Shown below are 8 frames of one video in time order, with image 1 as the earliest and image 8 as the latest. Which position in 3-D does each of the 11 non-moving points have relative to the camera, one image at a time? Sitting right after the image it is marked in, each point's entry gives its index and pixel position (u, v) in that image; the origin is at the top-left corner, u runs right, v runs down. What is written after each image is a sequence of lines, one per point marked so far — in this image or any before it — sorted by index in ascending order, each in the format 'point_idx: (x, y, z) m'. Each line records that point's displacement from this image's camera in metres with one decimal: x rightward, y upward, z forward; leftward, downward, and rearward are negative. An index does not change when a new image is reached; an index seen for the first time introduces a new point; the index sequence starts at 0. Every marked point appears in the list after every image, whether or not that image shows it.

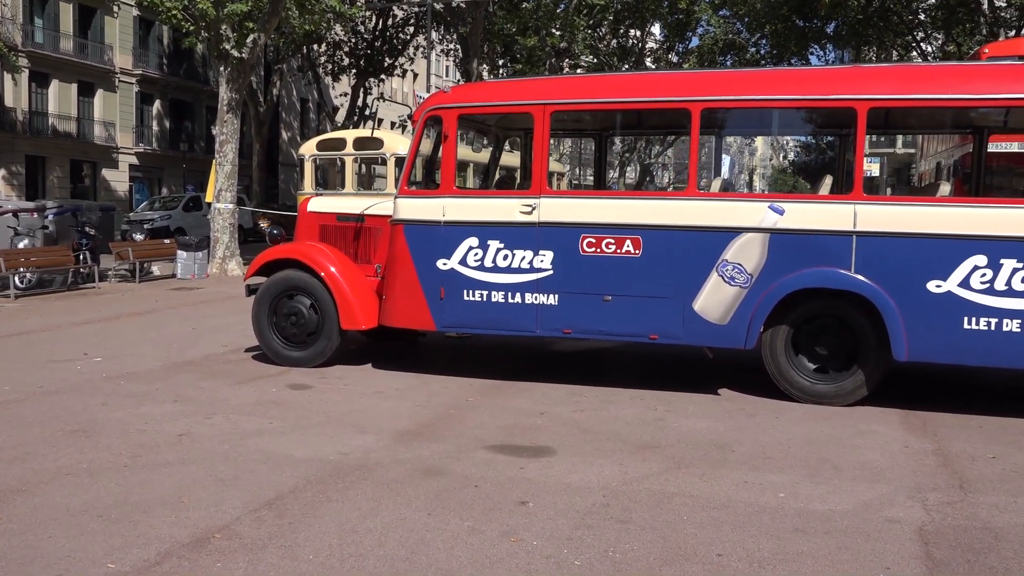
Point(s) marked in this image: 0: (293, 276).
0: (-2.2, +0.1, +8.5) m
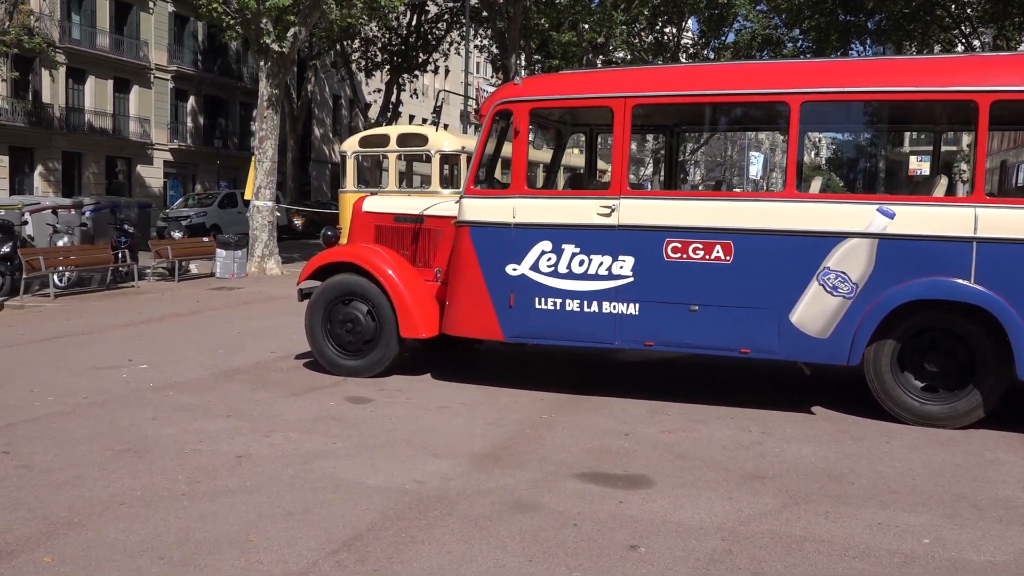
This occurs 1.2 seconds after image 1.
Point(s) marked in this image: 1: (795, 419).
0: (-1.5, +0.1, +8.0) m
1: (+2.1, -1.0, +6.6) m
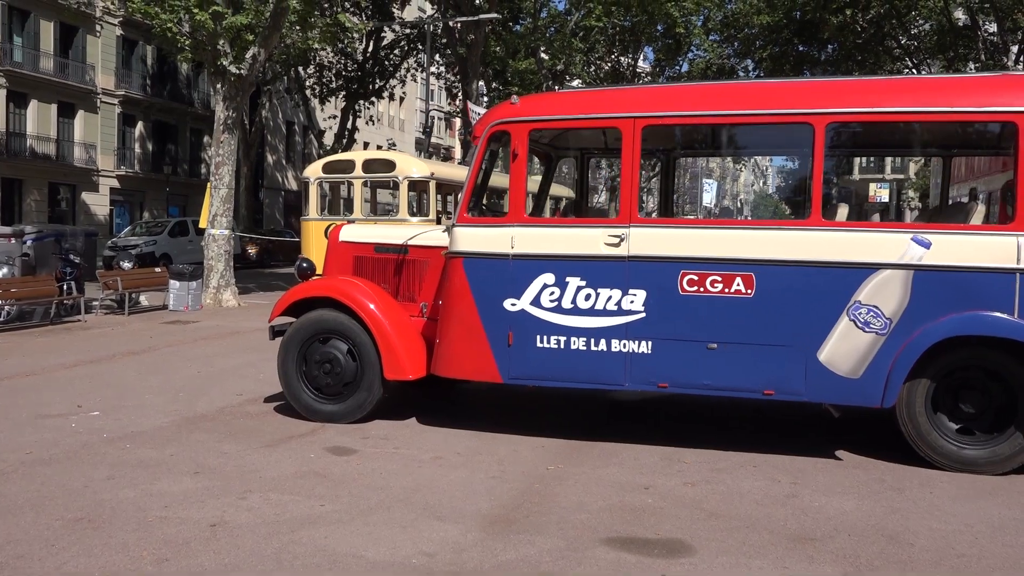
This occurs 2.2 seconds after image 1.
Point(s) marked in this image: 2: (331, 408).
0: (-1.6, -0.2, +7.3) m
1: (+2.2, -1.2, +6.0) m
2: (-1.5, -1.0, +7.3) m
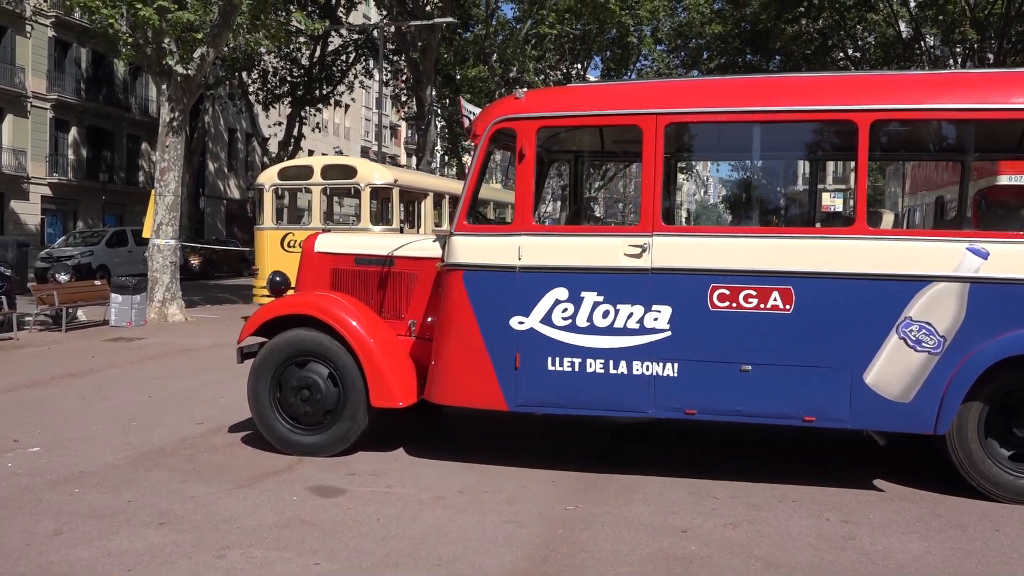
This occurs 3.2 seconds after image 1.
0: (-1.6, -0.4, +6.5) m
1: (+2.3, -1.3, +5.5) m
2: (-1.5, -1.1, +6.5) m
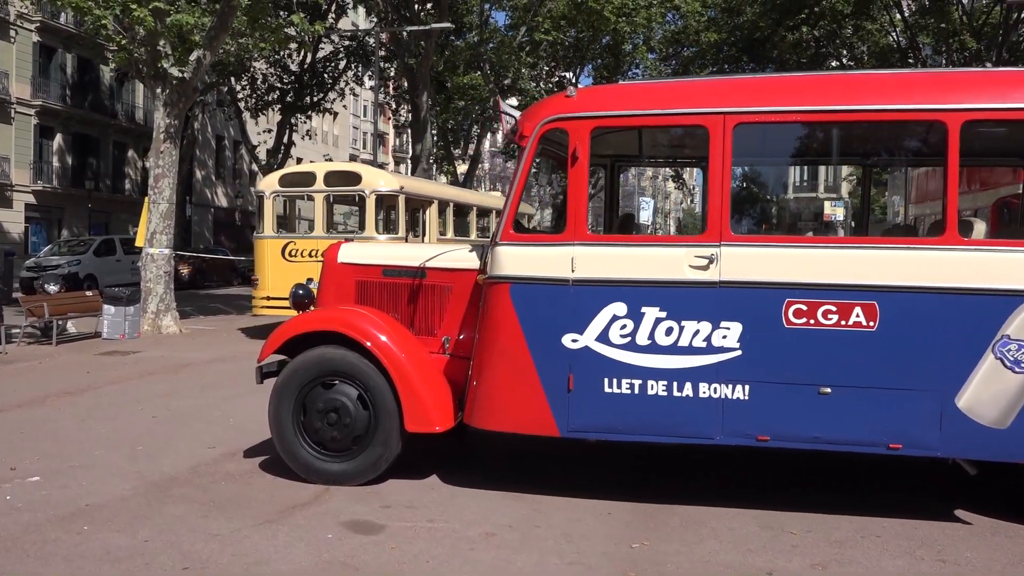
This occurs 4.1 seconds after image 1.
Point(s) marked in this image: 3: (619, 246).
0: (-1.2, -0.5, +6.0) m
1: (+2.6, -1.4, +5.0) m
2: (-1.2, -1.2, +6.0) m
3: (+0.7, +0.3, +5.3) m
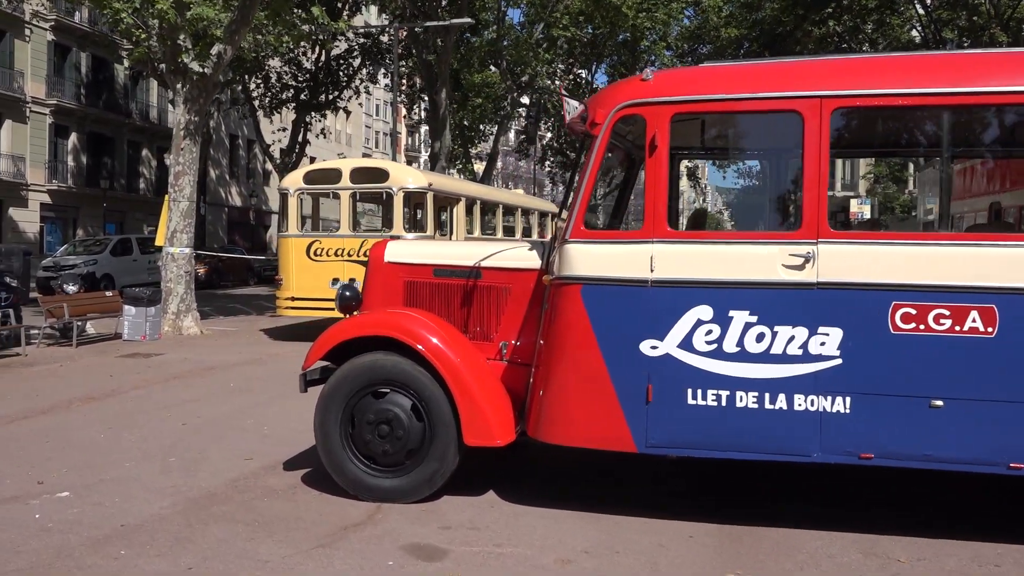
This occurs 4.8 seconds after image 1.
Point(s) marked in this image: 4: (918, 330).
0: (-0.8, -0.5, +5.5) m
1: (+3.0, -1.4, +4.5) m
2: (-0.8, -1.2, +5.5) m
3: (+1.1, +0.2, +4.8) m
4: (+2.1, -0.2, +4.6) m
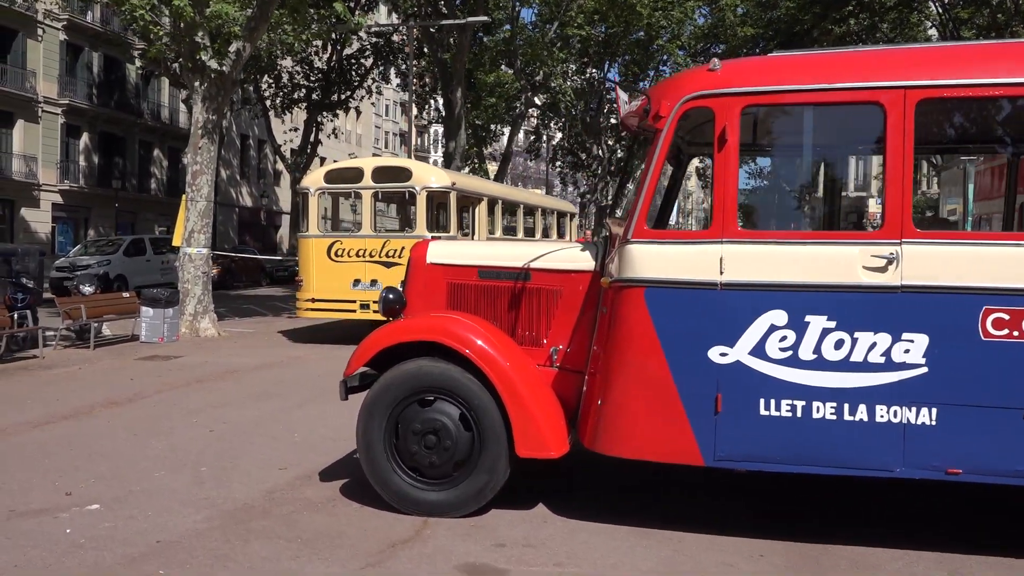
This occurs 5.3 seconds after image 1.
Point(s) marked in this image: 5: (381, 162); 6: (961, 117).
0: (-0.5, -0.5, +5.3) m
1: (+3.3, -1.4, +4.2) m
2: (-0.5, -1.3, +5.3) m
3: (+1.4, +0.2, +4.5) m
4: (+2.5, -0.2, +4.3) m
5: (-2.1, +2.0, +14.0) m
6: (+2.3, +0.9, +4.4) m
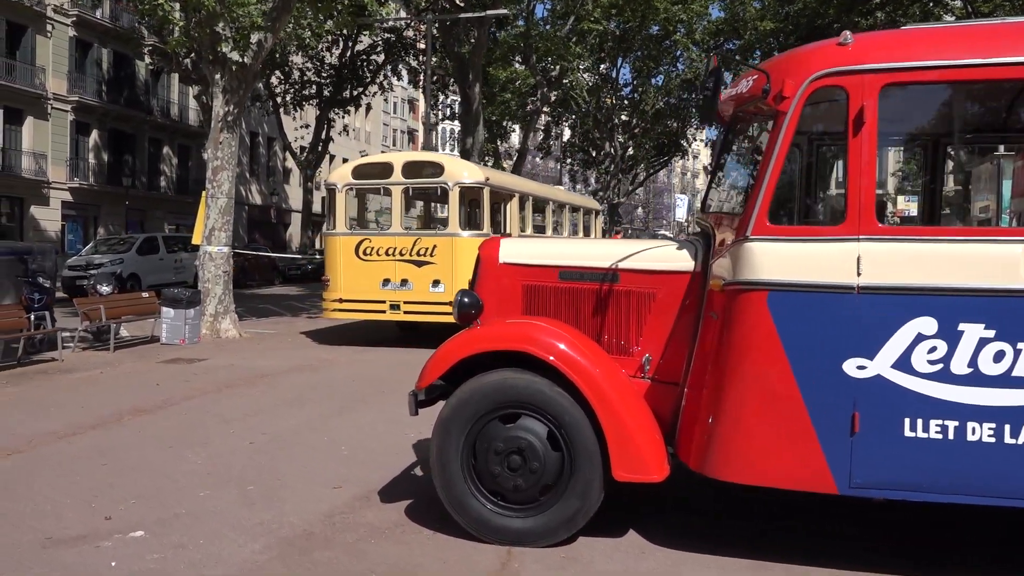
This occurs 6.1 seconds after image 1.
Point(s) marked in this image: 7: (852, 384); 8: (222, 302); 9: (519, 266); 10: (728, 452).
0: (0.0, -0.5, +4.7) m
1: (+3.8, -1.5, +3.6) m
2: (0.0, -1.3, +4.7) m
3: (+1.9, +0.2, +4.0) m
4: (+3.0, -0.3, +3.7) m
5: (-1.6, +2.0, +13.5) m
6: (+2.8, +0.9, +3.9) m
7: (+1.6, -0.4, +4.1) m
8: (-5.2, -0.3, +15.5) m
9: (+0.1, +0.1, +5.4) m
10: (+1.1, -0.8, +4.3) m
